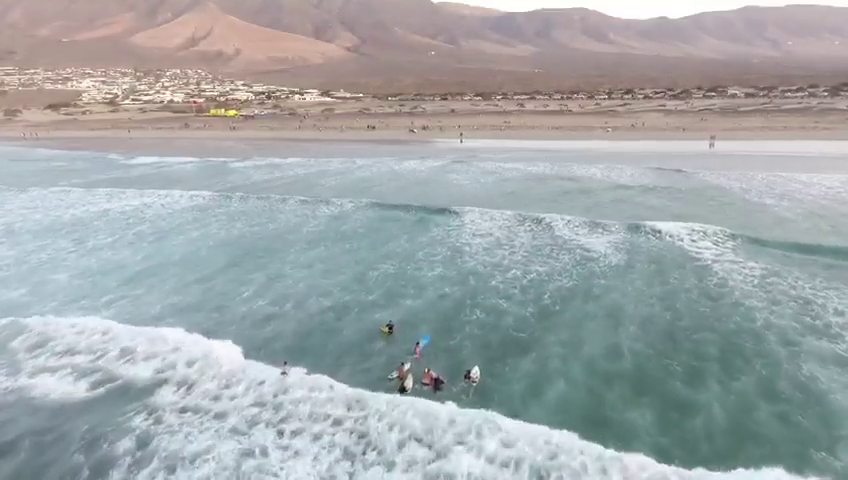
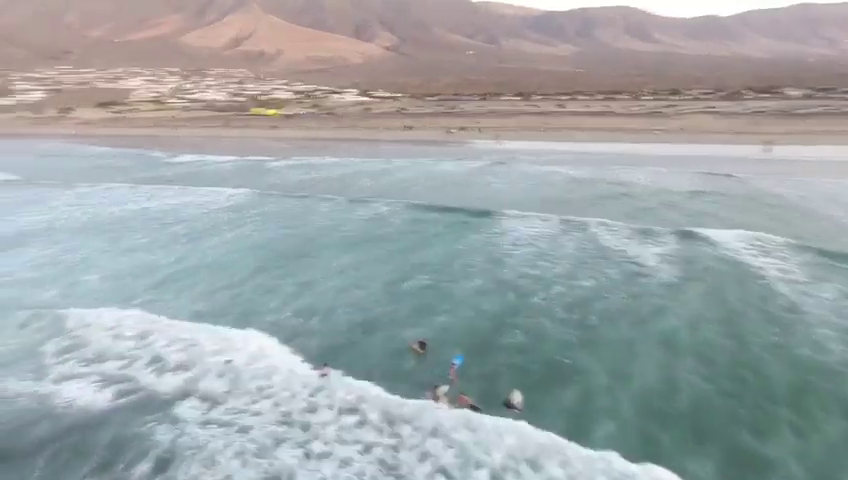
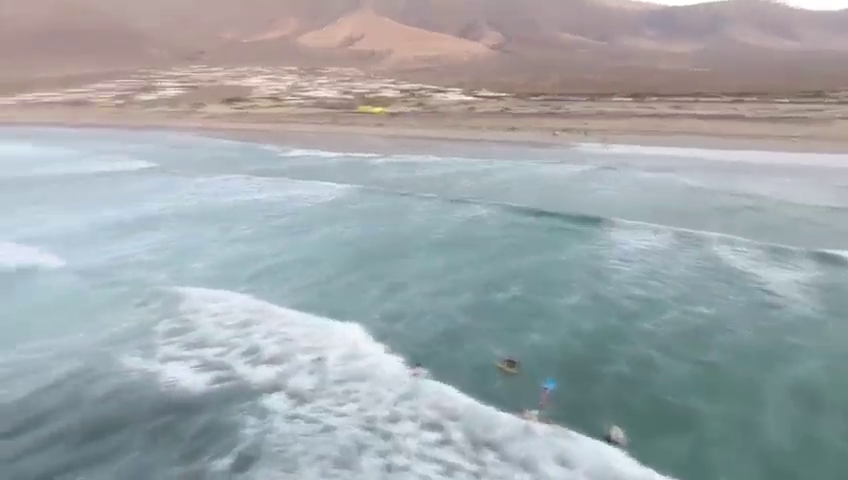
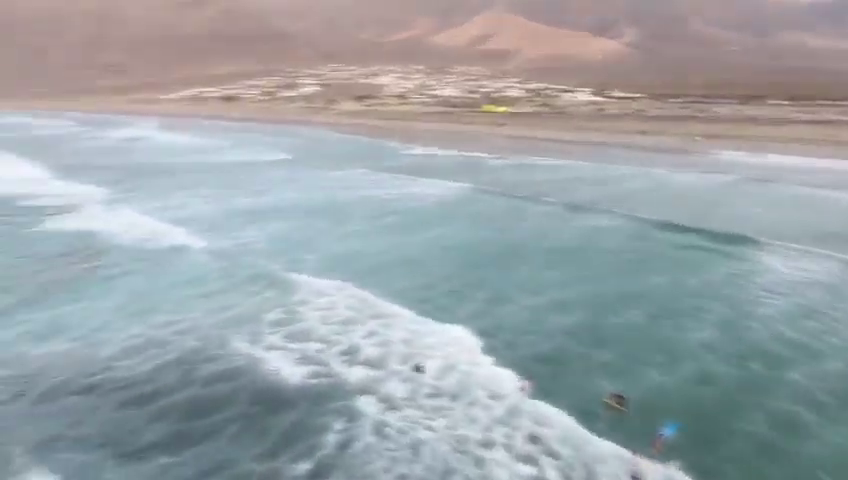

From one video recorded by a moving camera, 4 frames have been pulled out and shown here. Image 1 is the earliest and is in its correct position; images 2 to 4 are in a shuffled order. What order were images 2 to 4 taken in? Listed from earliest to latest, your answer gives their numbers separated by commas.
2, 3, 4
